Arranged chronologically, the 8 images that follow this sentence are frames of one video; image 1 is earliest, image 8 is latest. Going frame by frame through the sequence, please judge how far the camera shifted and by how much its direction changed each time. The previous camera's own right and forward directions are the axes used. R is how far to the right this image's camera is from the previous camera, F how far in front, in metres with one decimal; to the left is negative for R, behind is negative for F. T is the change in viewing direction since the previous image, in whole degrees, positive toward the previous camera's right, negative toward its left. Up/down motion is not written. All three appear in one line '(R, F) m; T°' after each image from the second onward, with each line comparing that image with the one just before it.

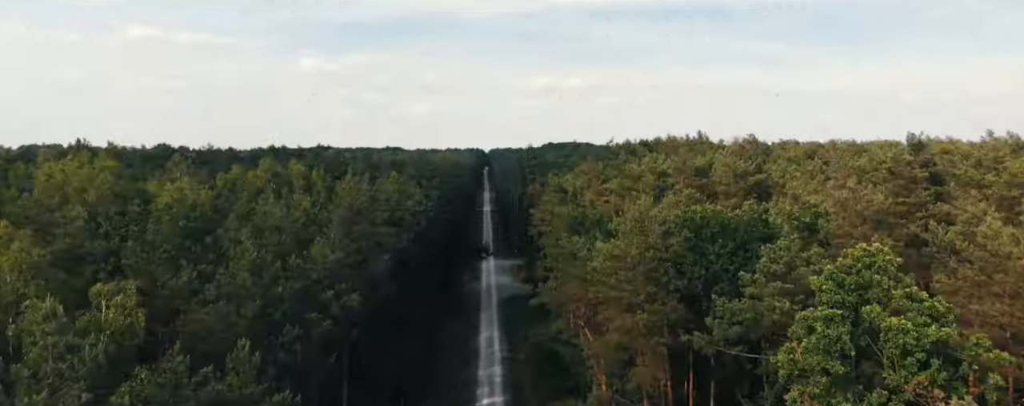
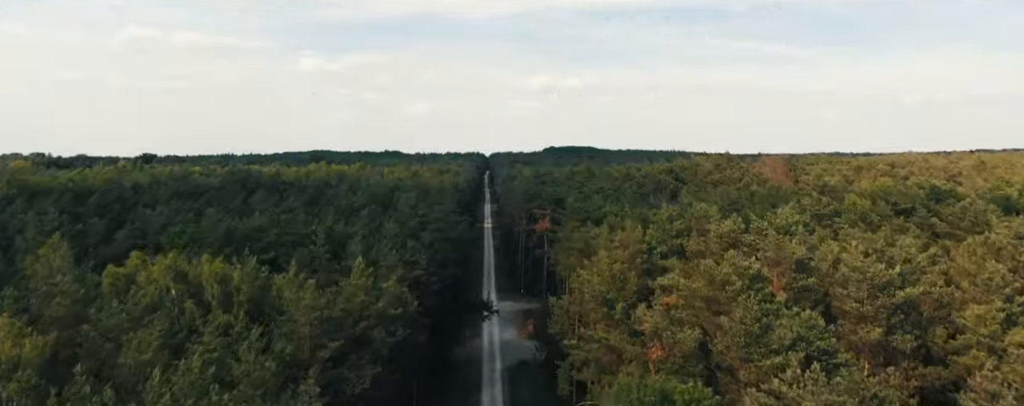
(-0.4, +7.5) m; 0°
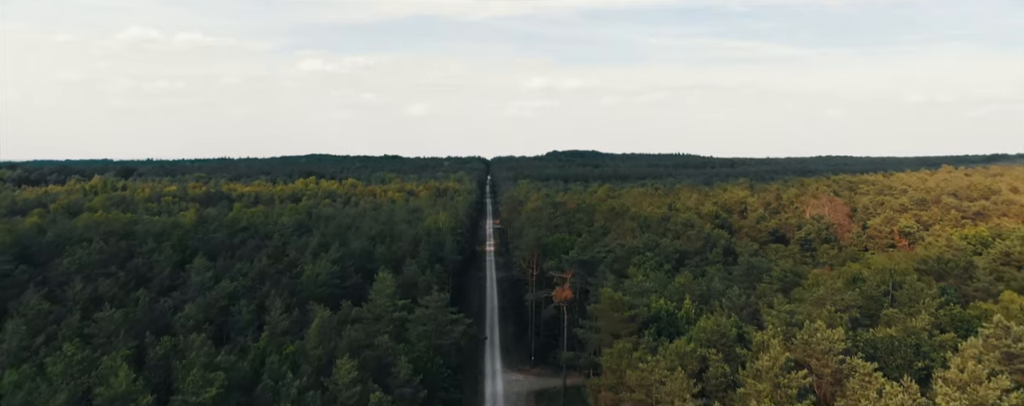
(-0.5, +9.4) m; 0°
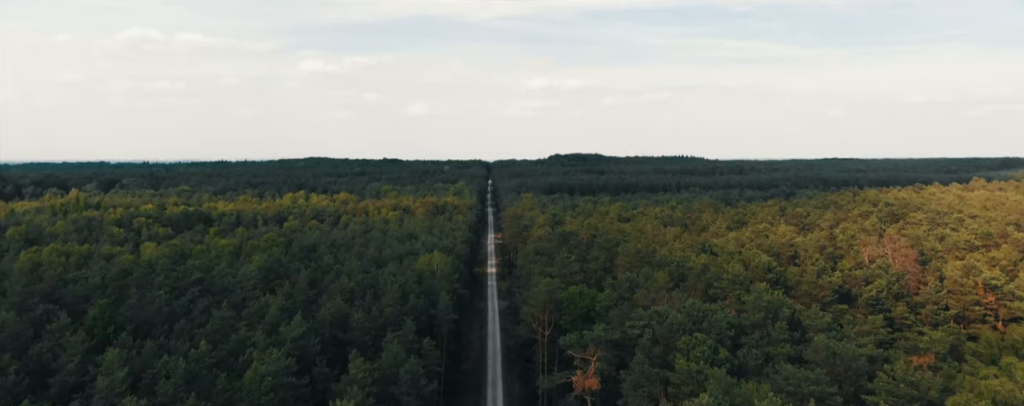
(-0.4, +7.5) m; 0°
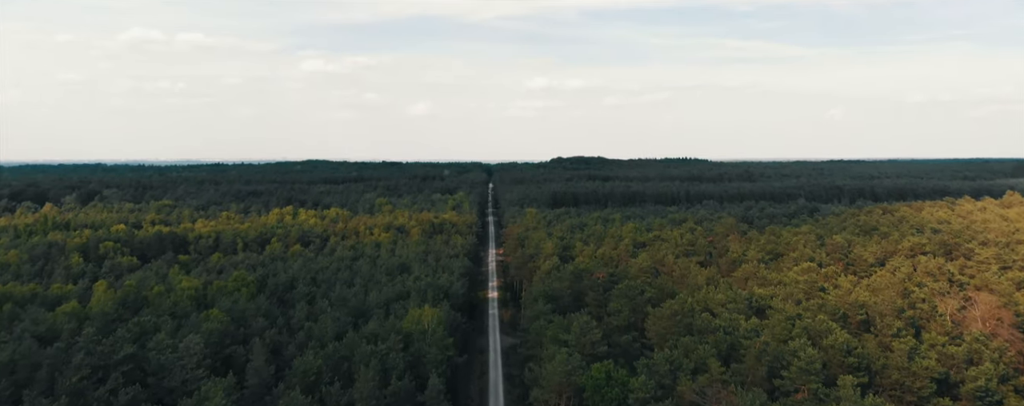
(-0.3, +7.4) m; 0°
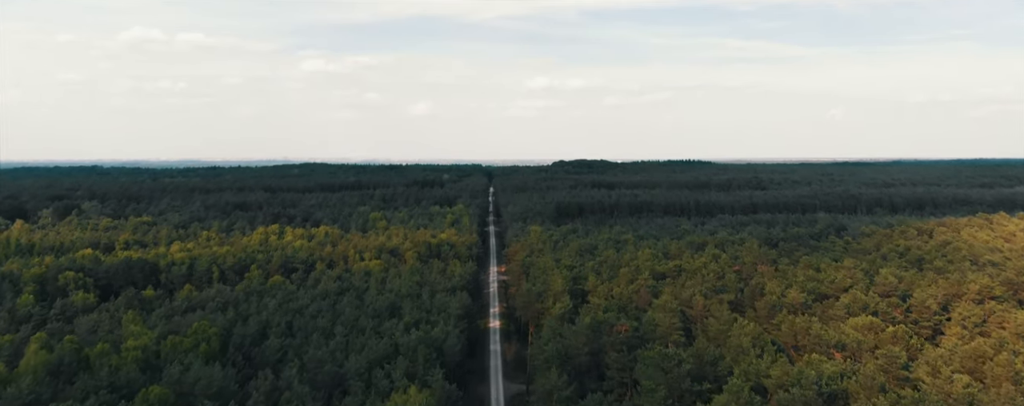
(-0.4, +7.5) m; 0°
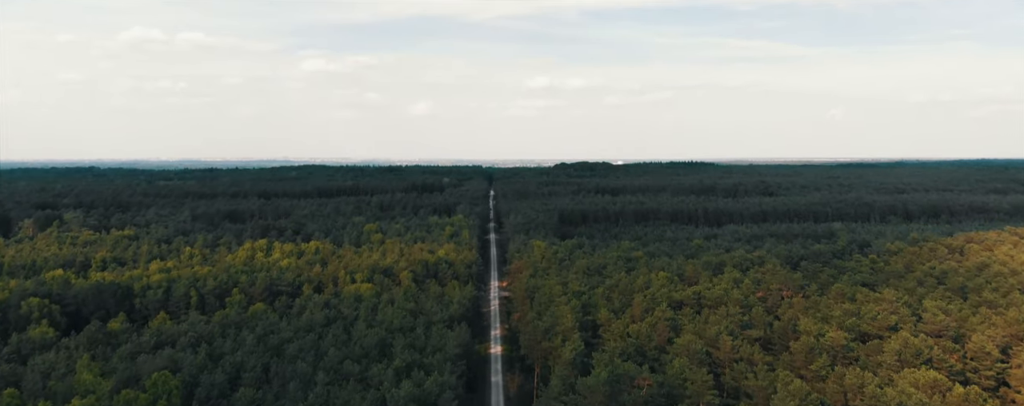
(-0.3, +5.6) m; 0°
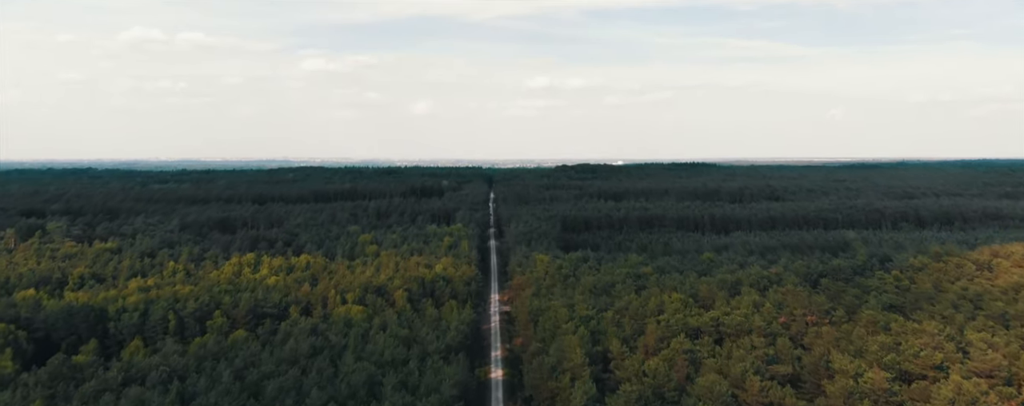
(-0.2, +4.7) m; 0°
